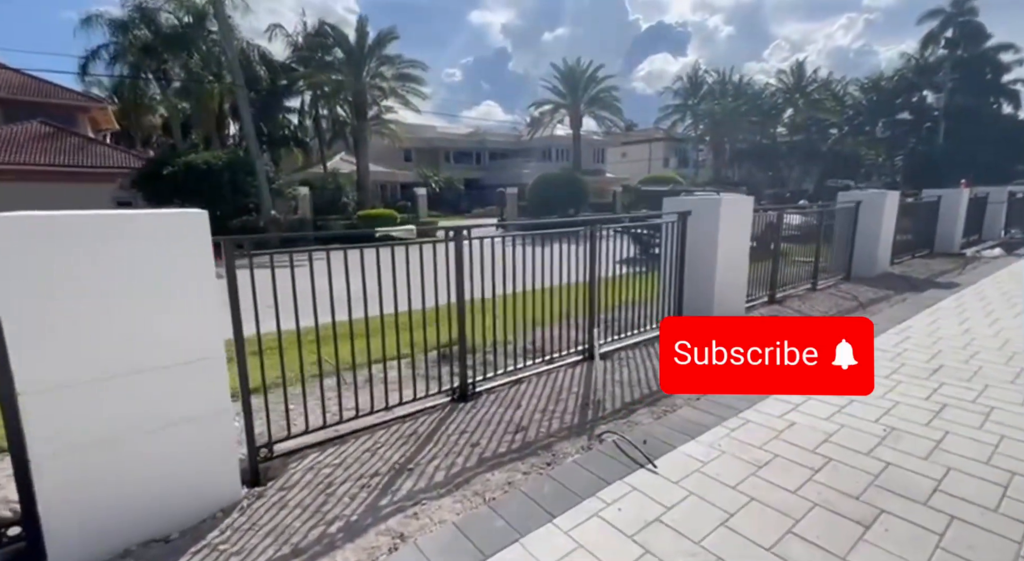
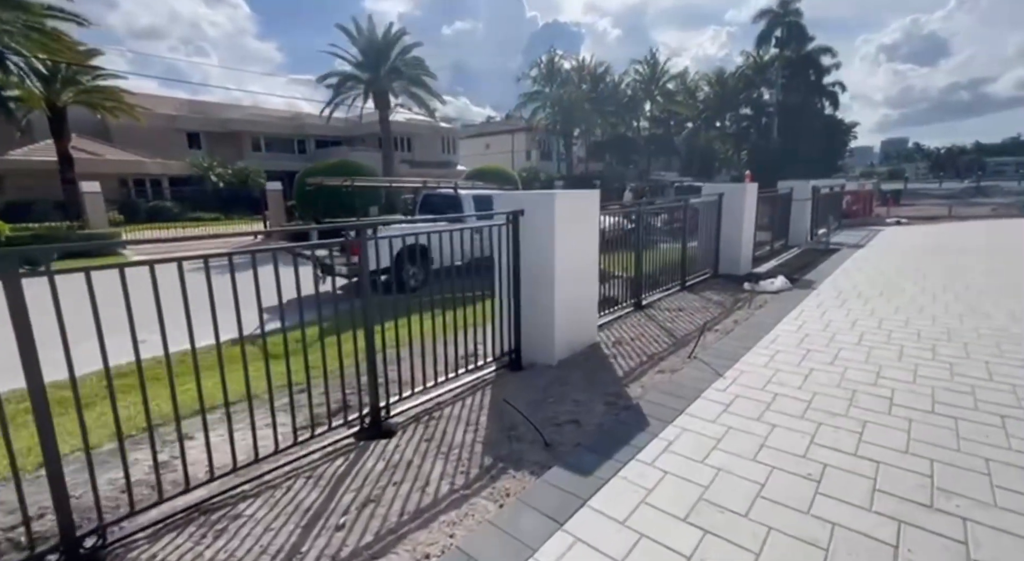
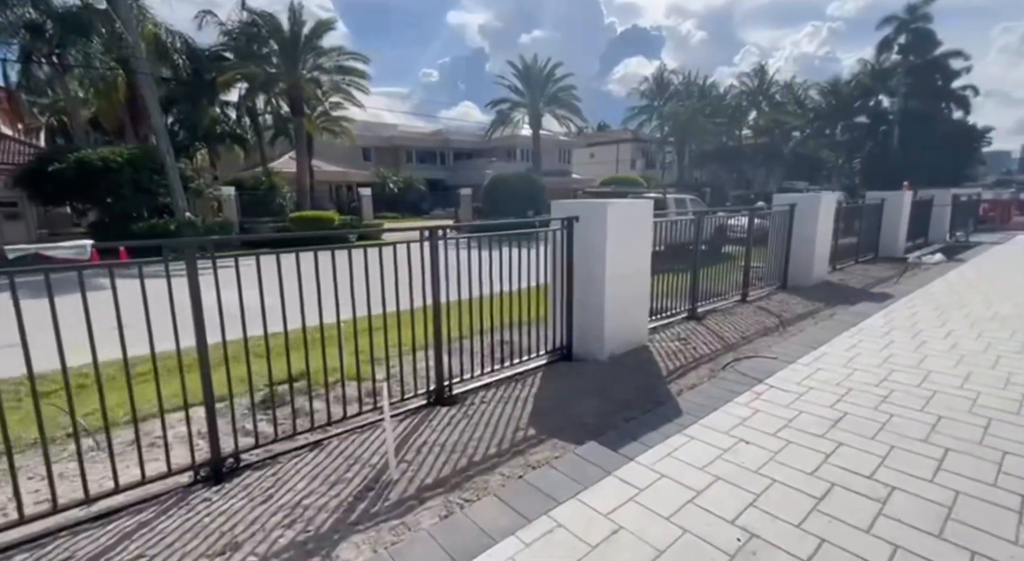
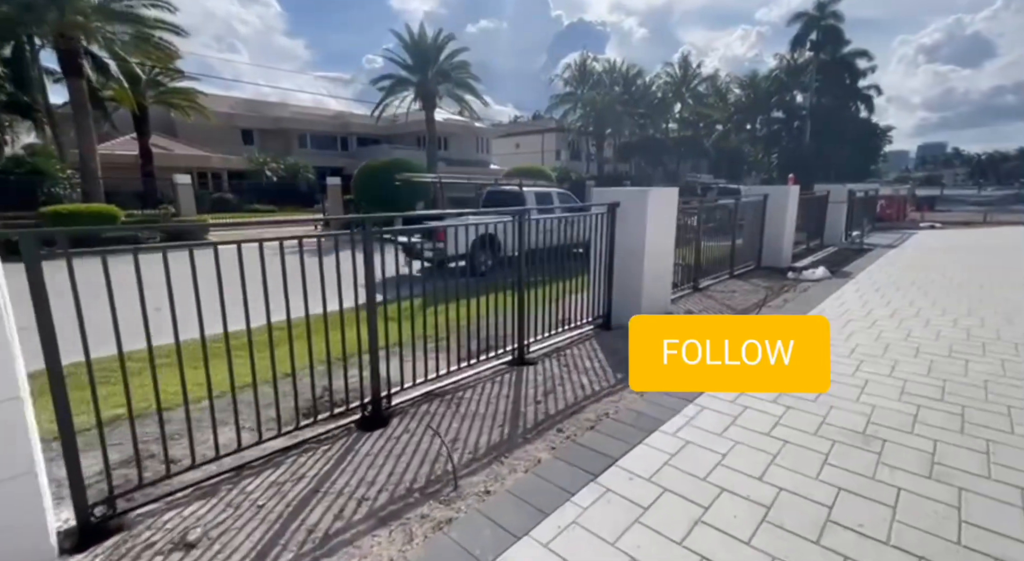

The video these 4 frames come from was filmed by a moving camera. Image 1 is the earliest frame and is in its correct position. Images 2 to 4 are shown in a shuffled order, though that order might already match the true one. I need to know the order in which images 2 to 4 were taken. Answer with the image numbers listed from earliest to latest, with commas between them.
3, 4, 2
